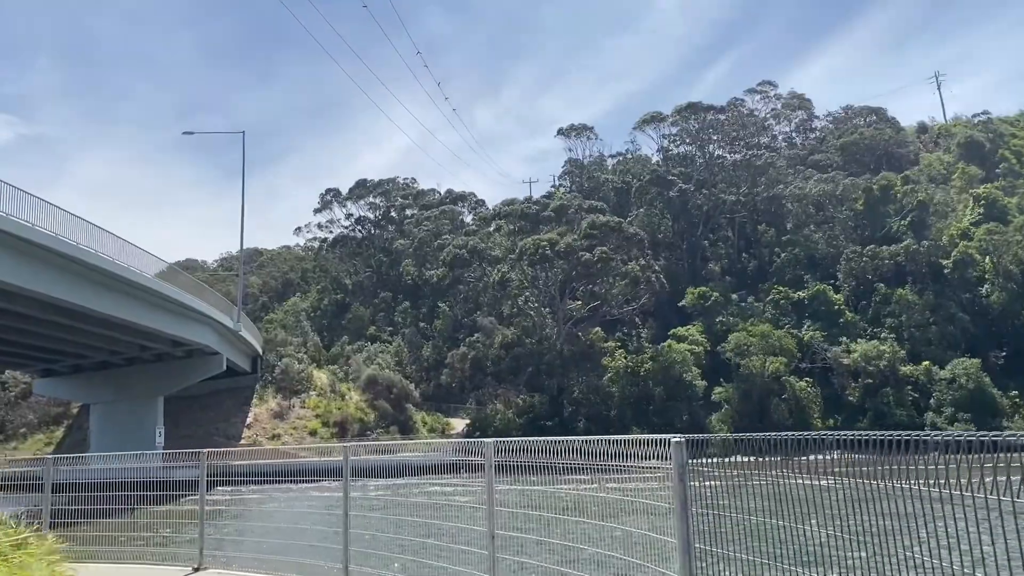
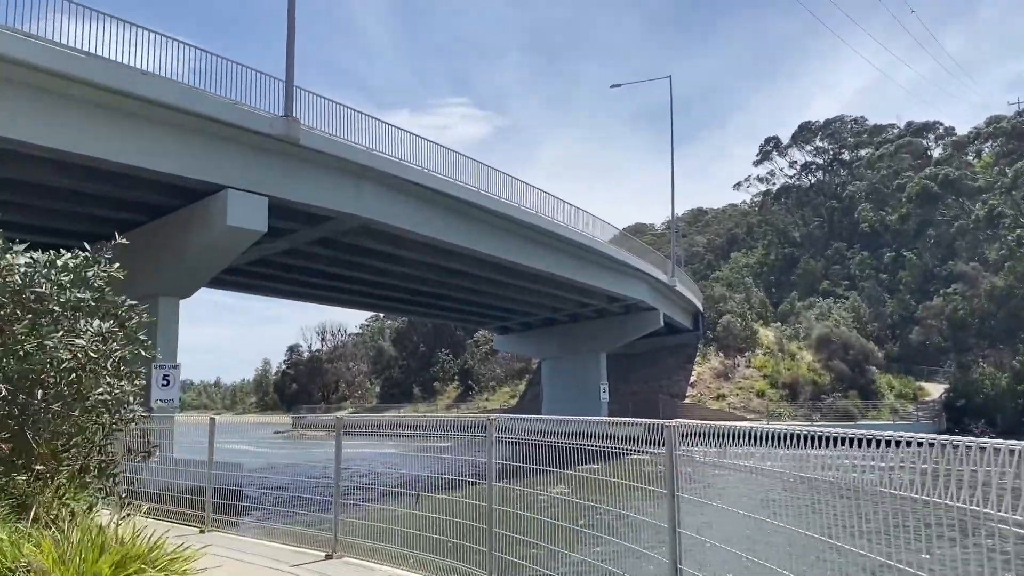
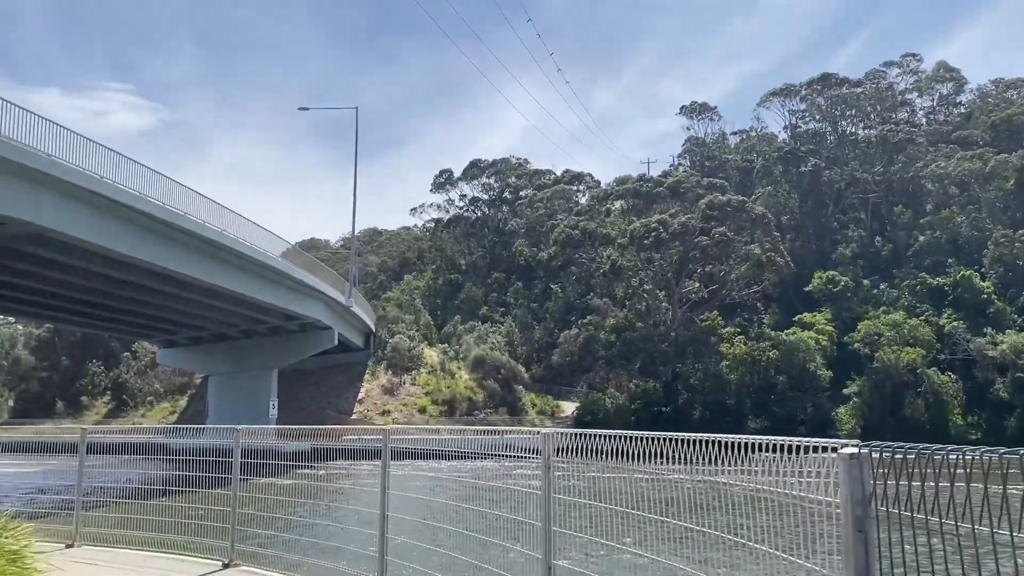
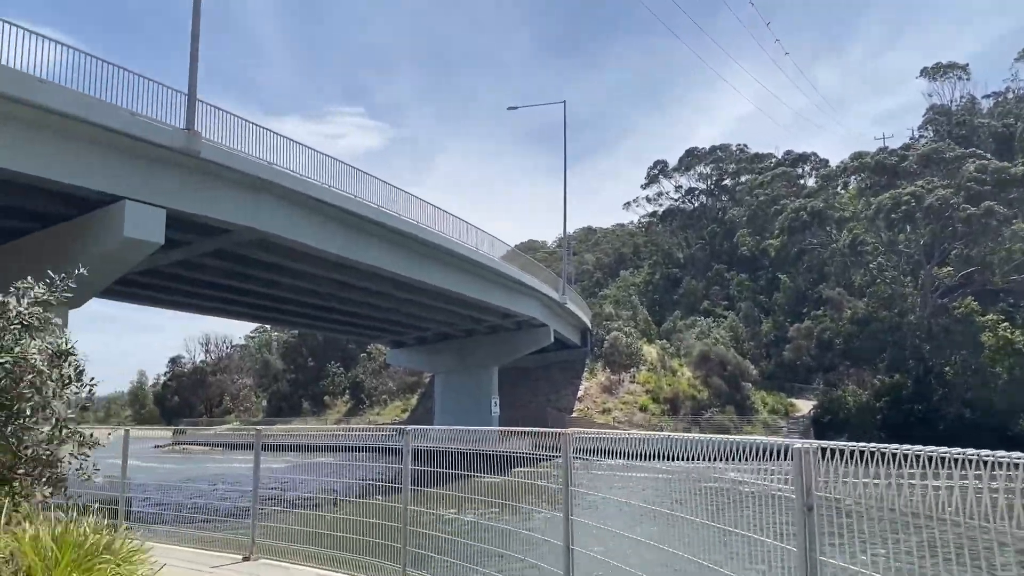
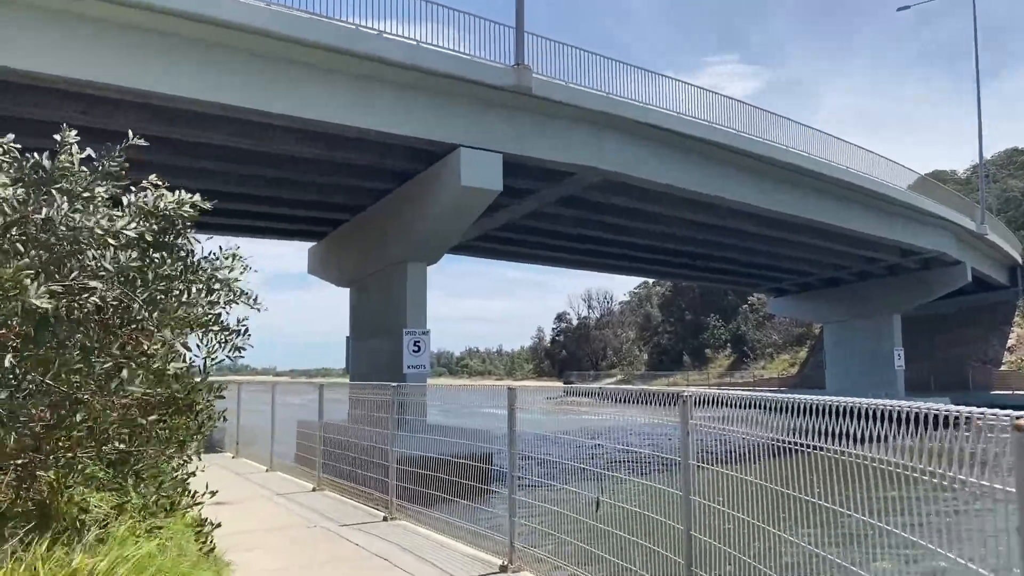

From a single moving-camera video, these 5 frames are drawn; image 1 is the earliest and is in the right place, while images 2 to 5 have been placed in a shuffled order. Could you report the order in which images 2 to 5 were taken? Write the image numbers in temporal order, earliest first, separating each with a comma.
3, 4, 2, 5
